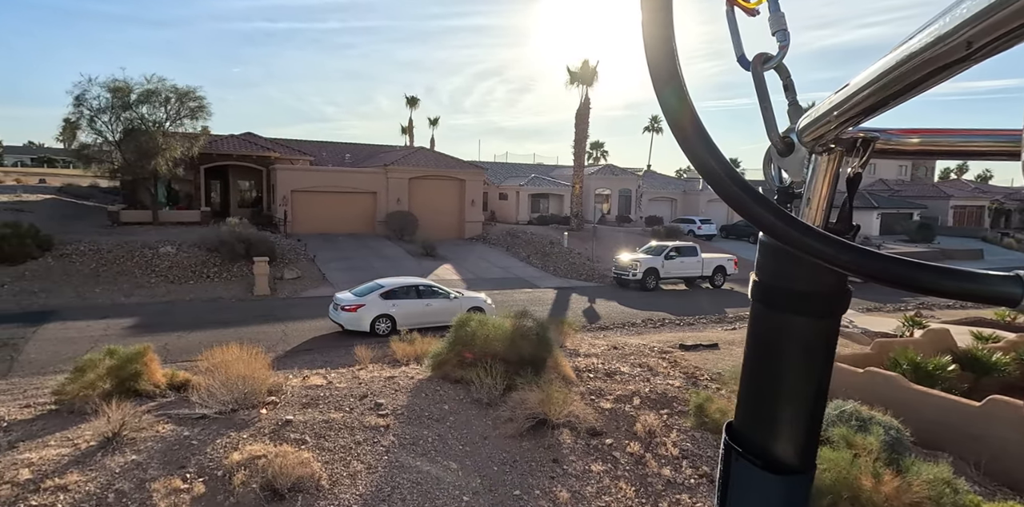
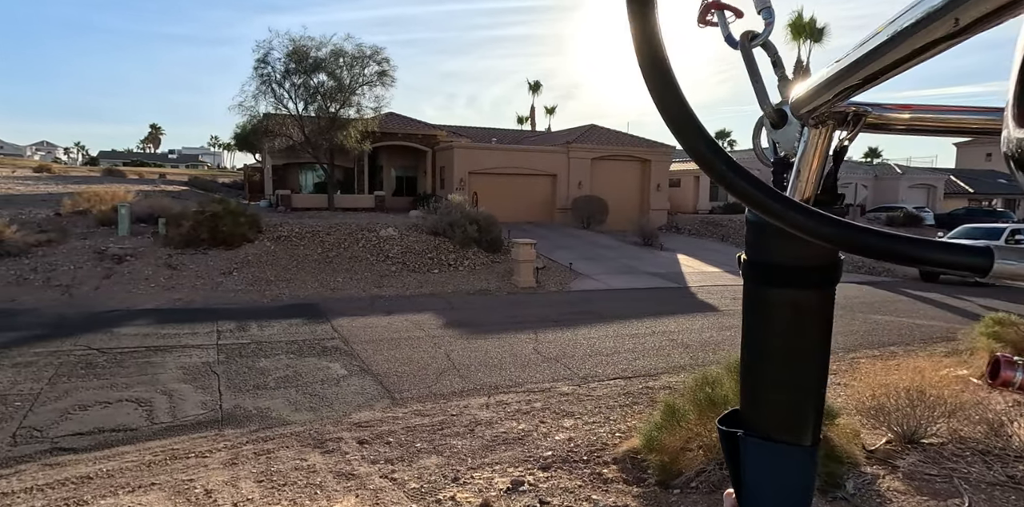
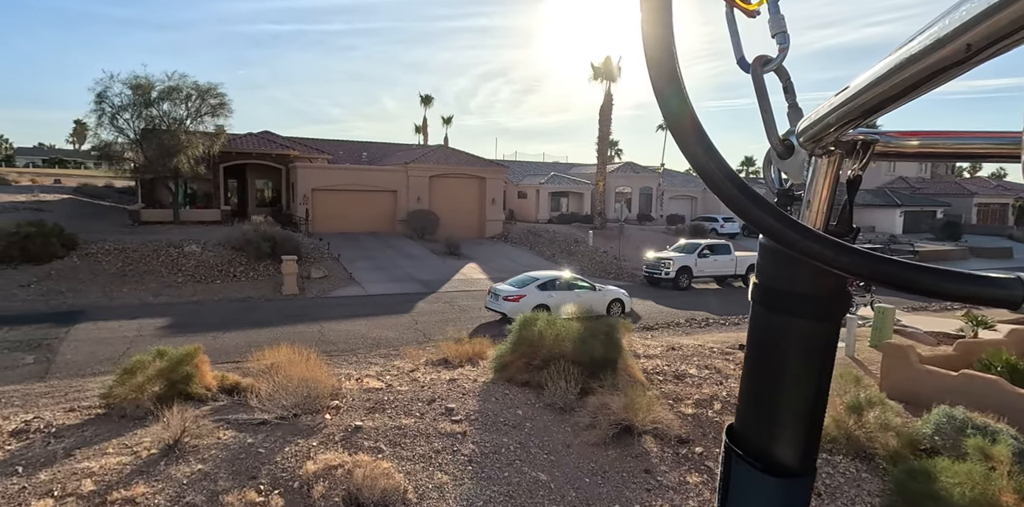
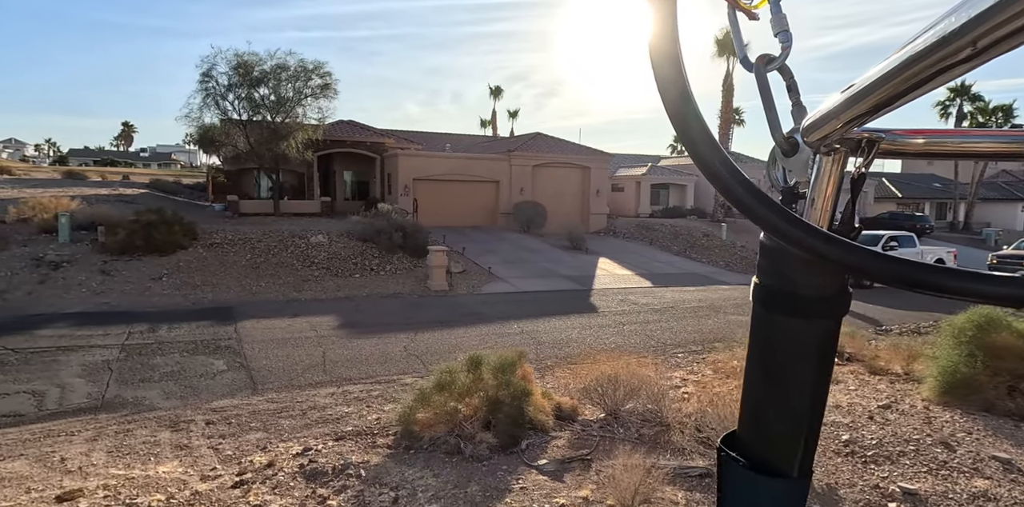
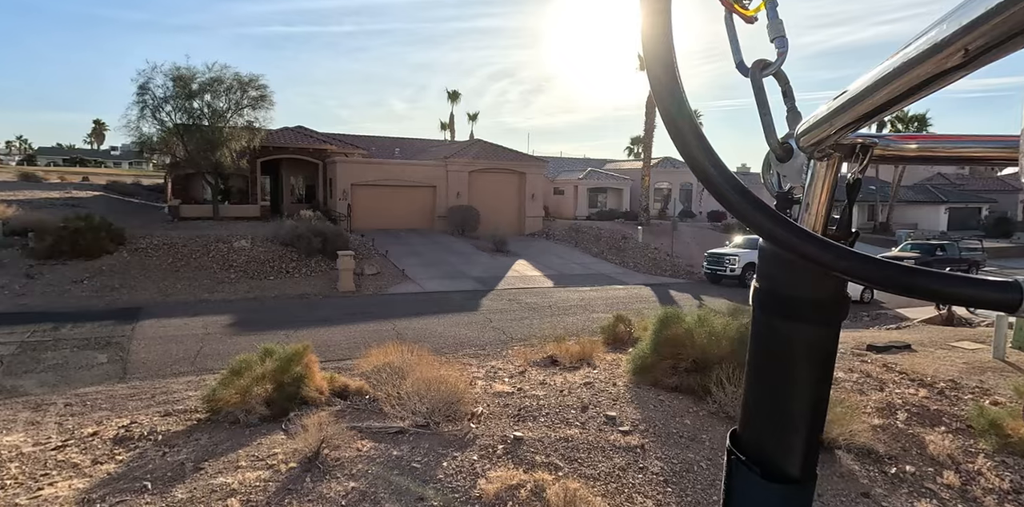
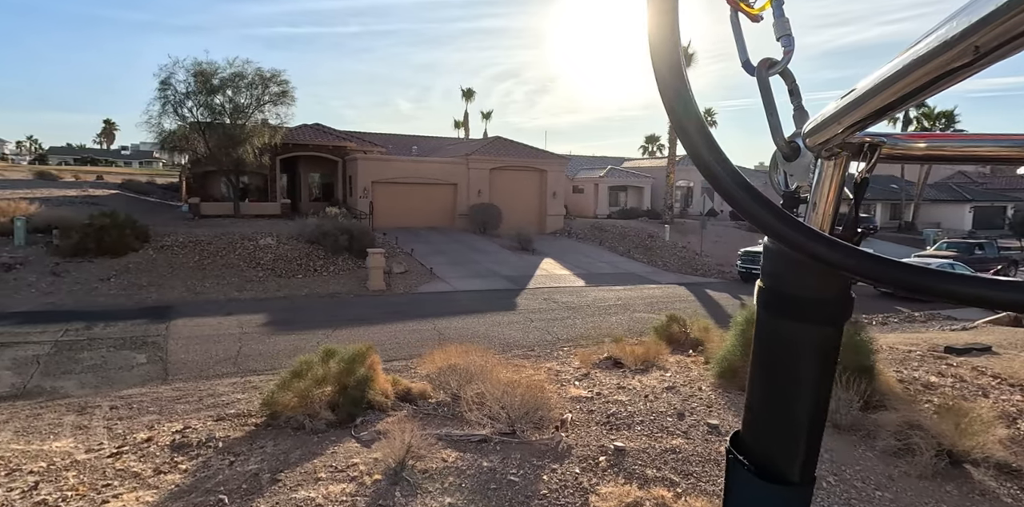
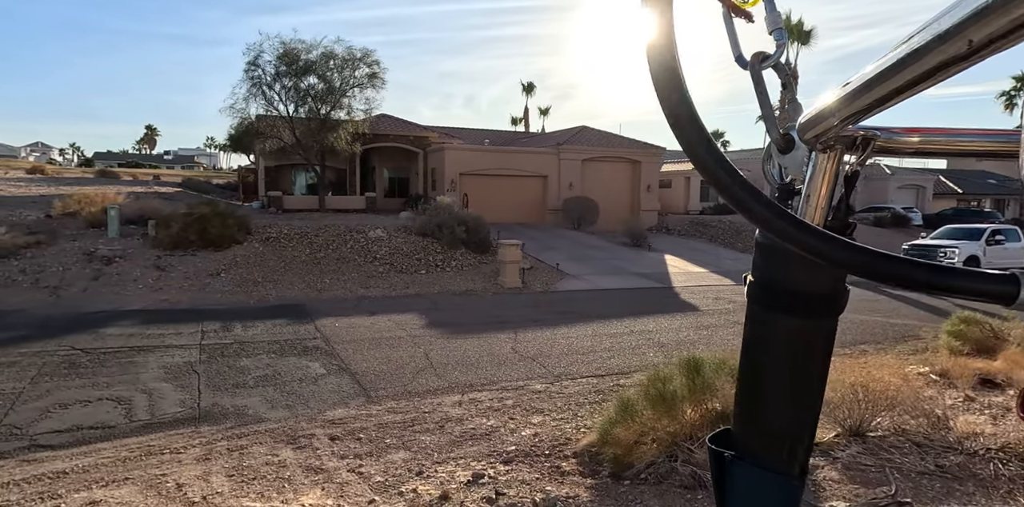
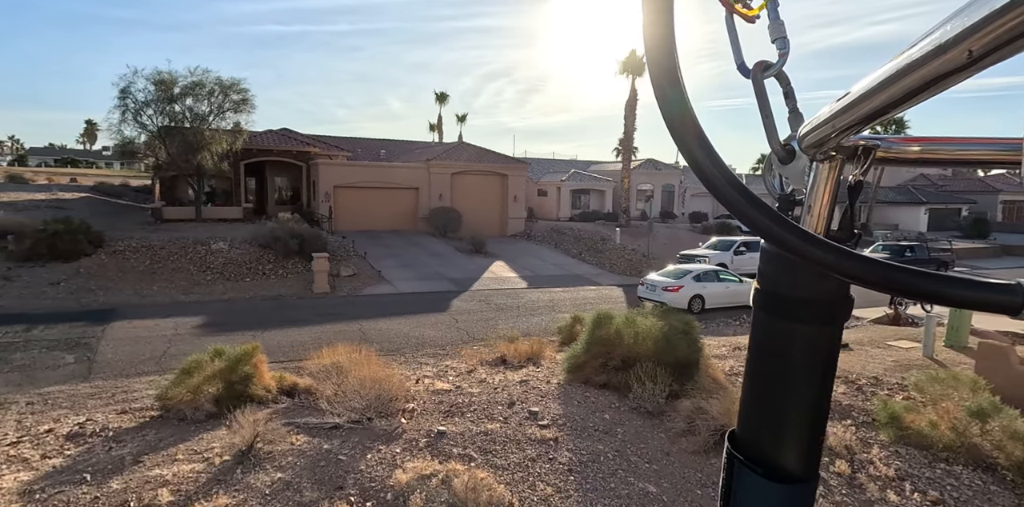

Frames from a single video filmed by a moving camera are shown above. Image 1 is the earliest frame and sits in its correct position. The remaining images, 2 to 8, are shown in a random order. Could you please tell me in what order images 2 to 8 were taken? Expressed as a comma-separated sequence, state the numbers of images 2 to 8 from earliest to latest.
3, 8, 5, 6, 4, 7, 2
